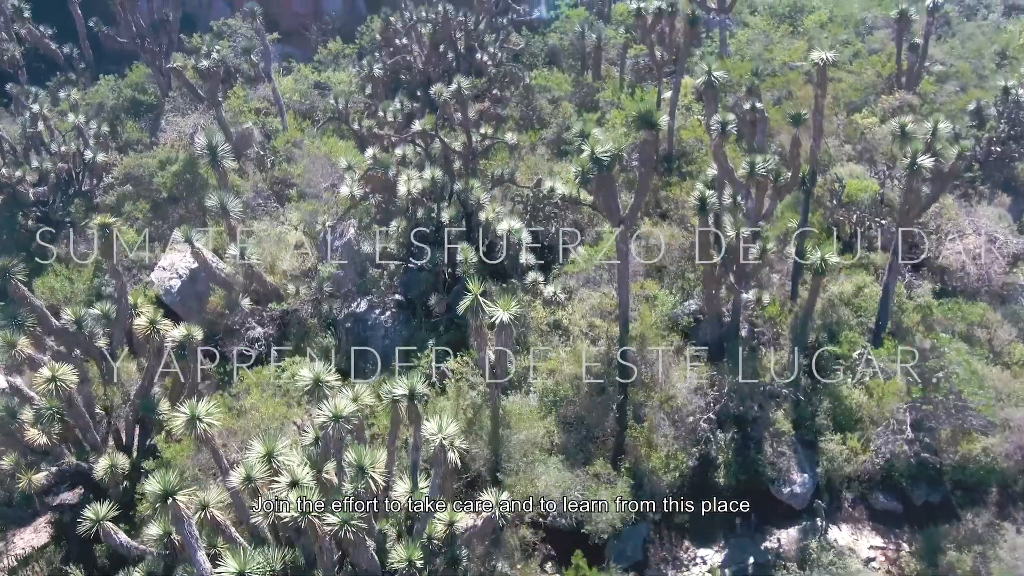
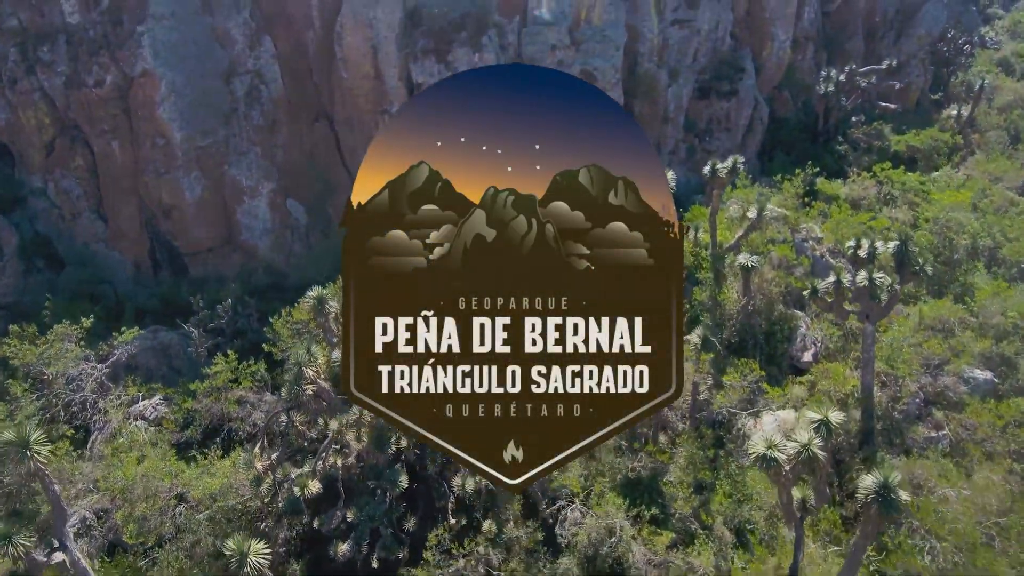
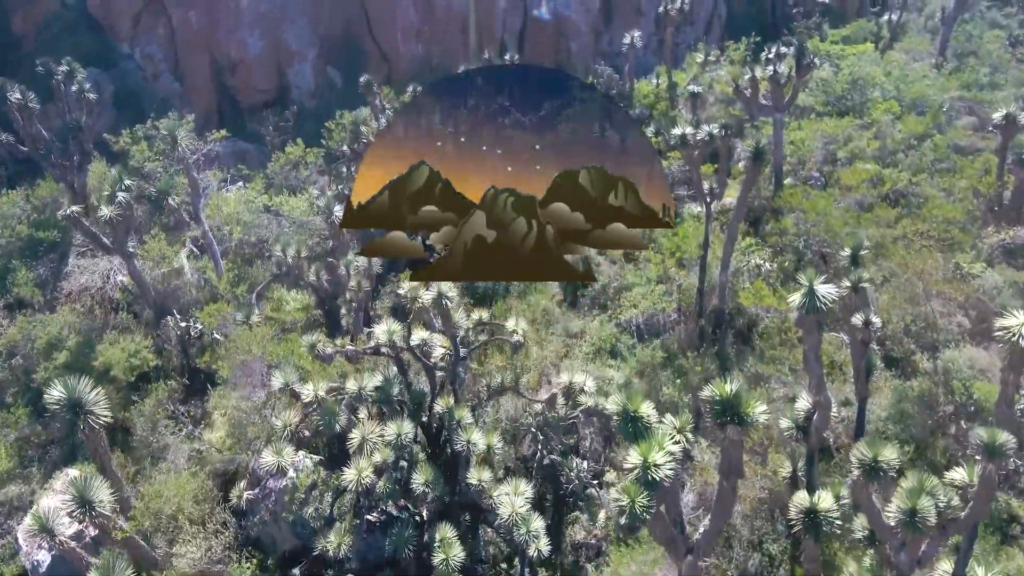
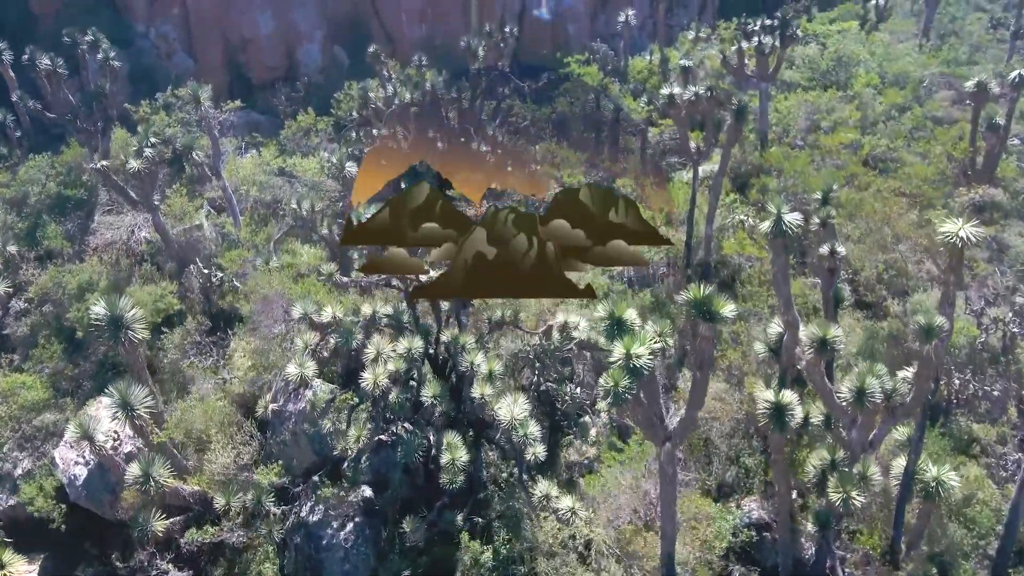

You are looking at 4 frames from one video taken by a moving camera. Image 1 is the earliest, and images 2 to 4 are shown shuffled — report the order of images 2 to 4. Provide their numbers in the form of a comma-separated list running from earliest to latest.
4, 3, 2
